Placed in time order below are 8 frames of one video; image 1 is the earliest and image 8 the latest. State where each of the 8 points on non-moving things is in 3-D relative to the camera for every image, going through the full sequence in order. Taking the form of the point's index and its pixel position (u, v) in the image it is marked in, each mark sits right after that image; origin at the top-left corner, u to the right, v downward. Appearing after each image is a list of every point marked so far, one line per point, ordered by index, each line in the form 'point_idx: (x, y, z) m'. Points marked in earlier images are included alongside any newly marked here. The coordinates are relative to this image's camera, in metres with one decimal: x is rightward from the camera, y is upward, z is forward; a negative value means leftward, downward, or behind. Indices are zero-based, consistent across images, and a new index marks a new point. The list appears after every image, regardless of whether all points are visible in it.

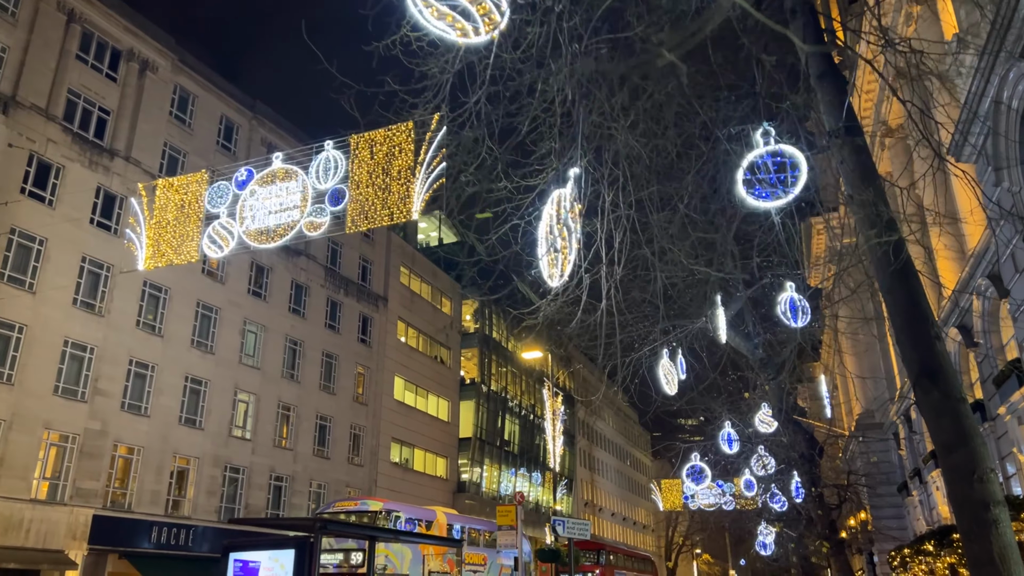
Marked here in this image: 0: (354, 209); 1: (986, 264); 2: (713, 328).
0: (-3.9, +2.0, +19.4) m
1: (+10.8, +0.5, +17.9) m
2: (+4.4, -0.9, +17.6) m
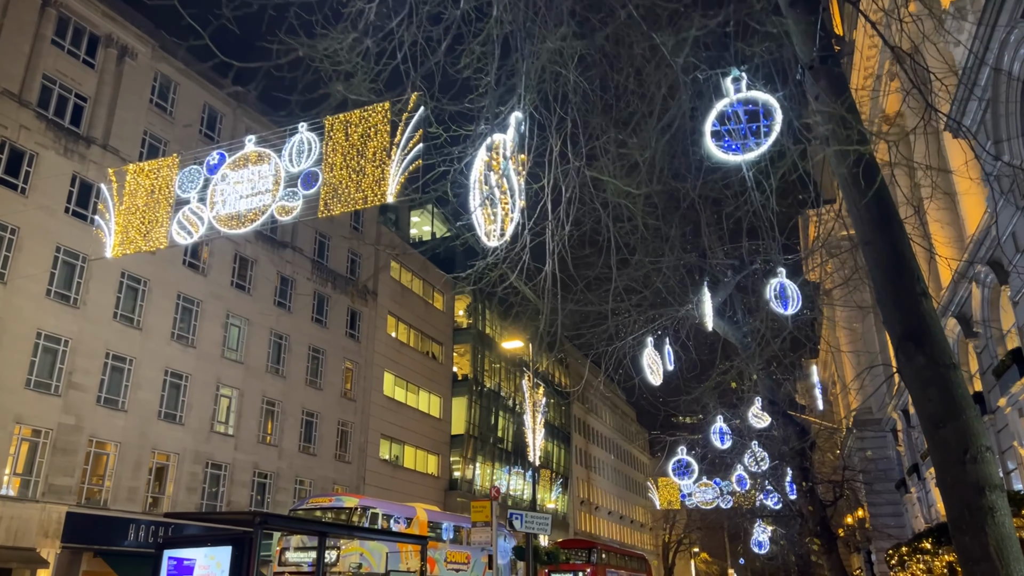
0: (-4.4, +2.3, +18.7) m
1: (+10.4, +0.8, +17.2) m
2: (+4.0, -0.6, +16.8) m
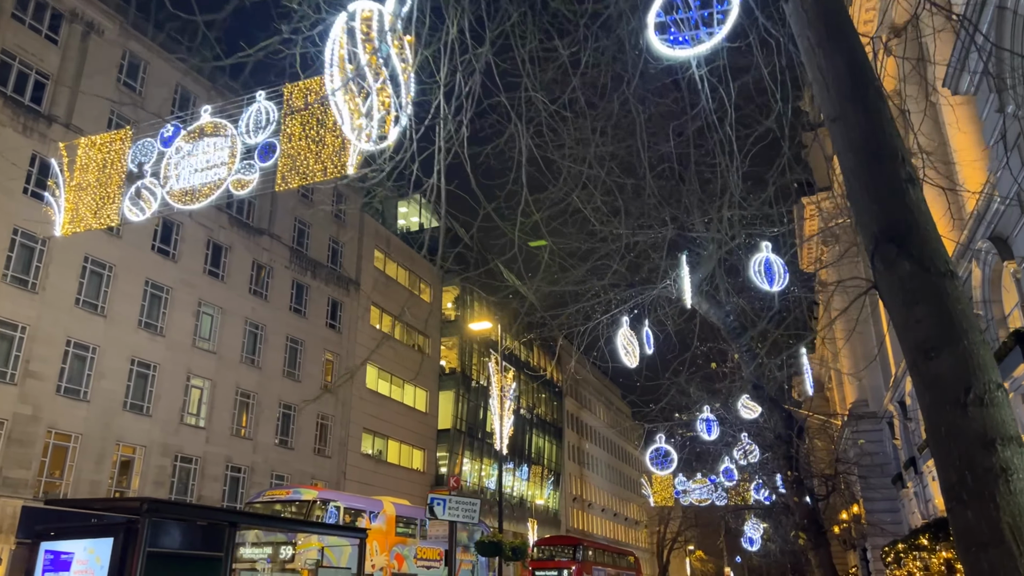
0: (-5.1, +2.8, +17.5) m
1: (+9.7, +1.3, +16.0) m
2: (+3.3, -0.1, +15.7) m
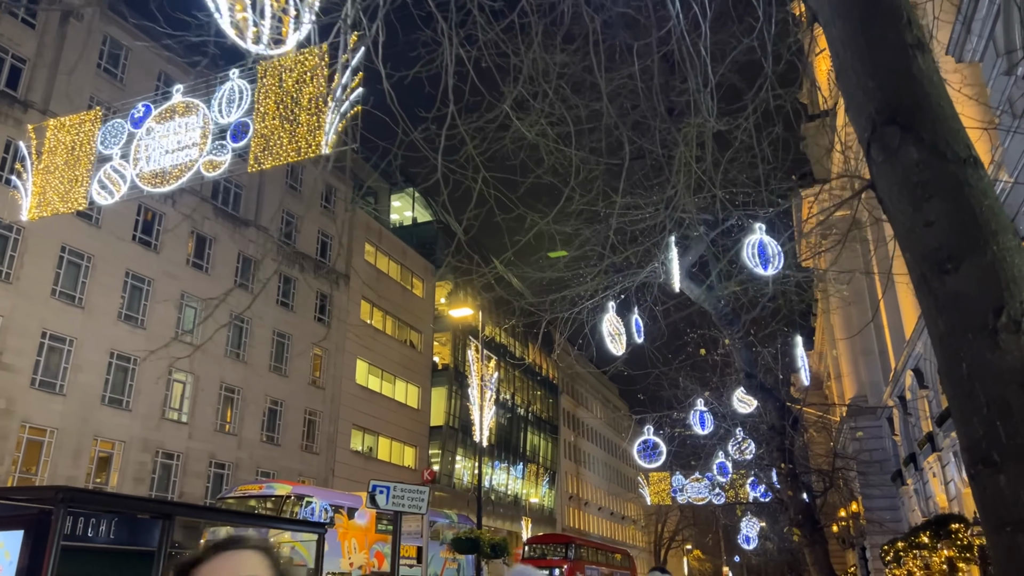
0: (-5.4, +3.1, +16.8) m
1: (+9.3, +1.6, +15.3) m
2: (+2.9, +0.2, +14.9) m
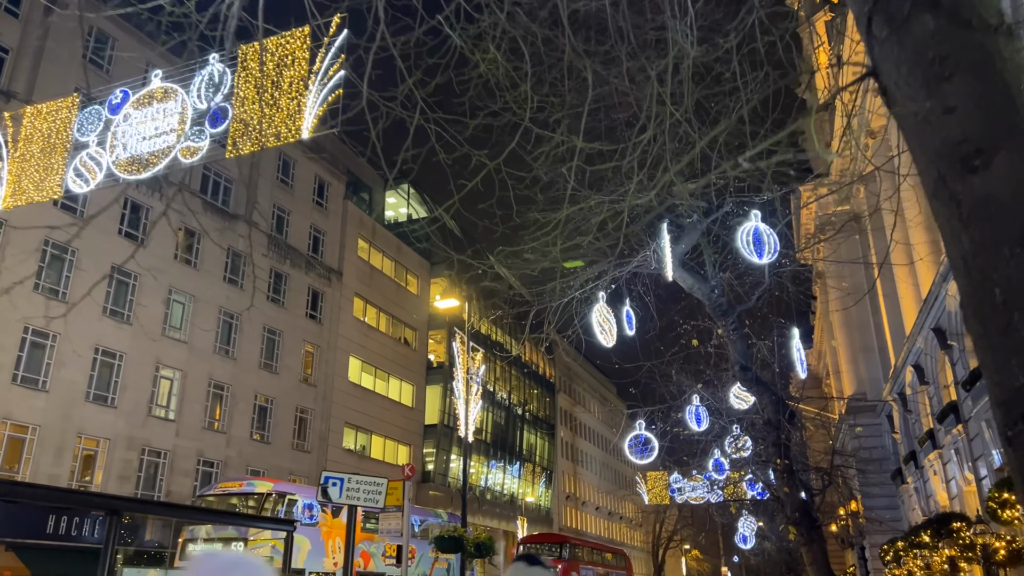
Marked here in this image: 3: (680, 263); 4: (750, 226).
0: (-5.7, +3.3, +16.2) m
1: (+9.1, +1.8, +14.7) m
2: (+2.7, +0.4, +14.4) m
3: (+3.1, +0.5, +14.3) m
4: (+4.3, +1.1, +14.0) m
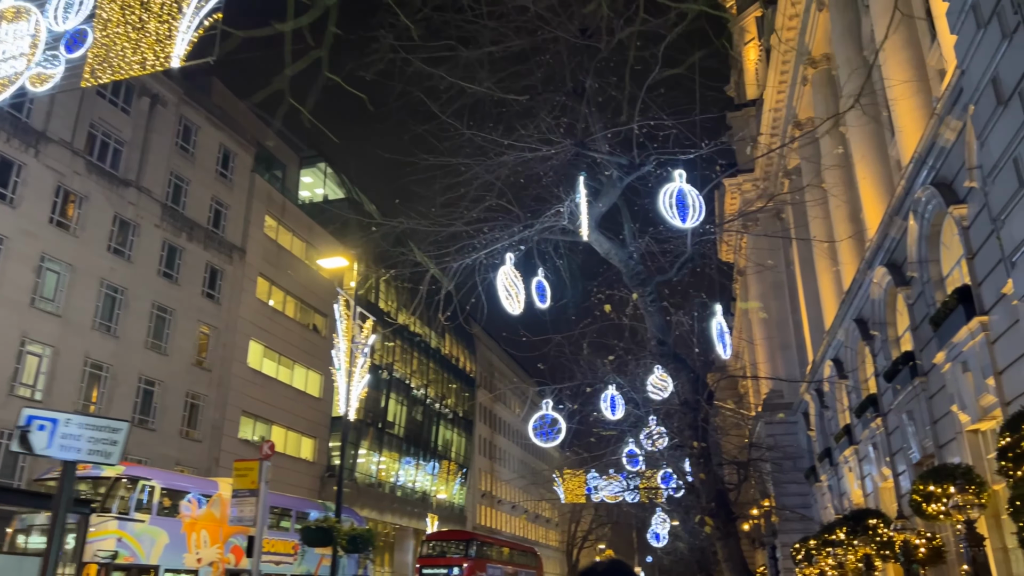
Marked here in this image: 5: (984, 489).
0: (-7.4, +4.2, +14.0) m
1: (+7.4, +2.2, +13.8) m
2: (+1.0, +1.0, +12.9) m
3: (+1.4, +1.0, +12.9) m
4: (+2.6, +1.6, +12.6) m
5: (+7.7, -3.3, +12.7) m
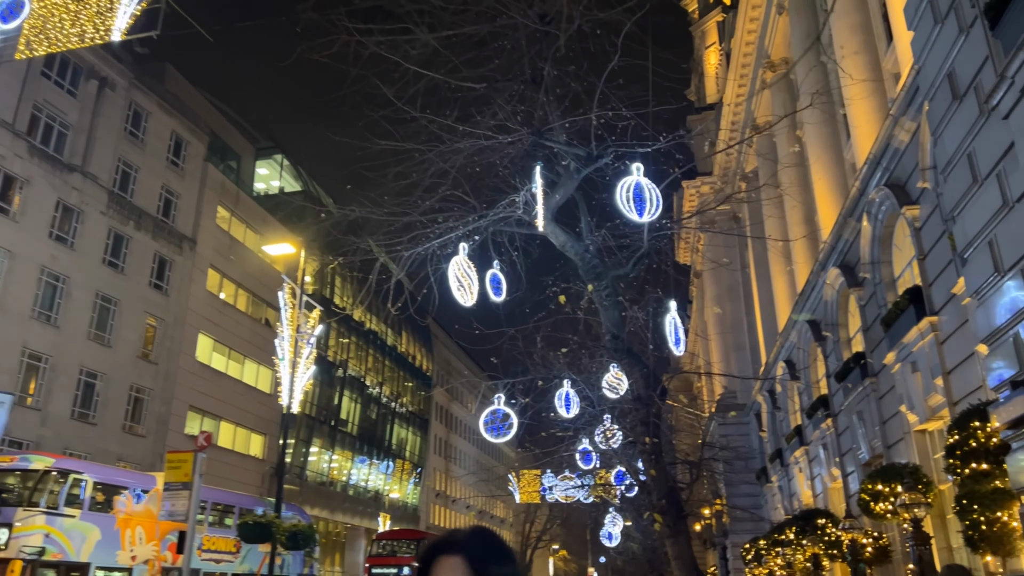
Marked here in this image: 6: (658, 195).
0: (-8.1, +4.5, +13.3) m
1: (+6.6, +2.2, +13.9) m
2: (+0.2, +1.1, +12.7) m
3: (+0.7, +1.1, +12.6) m
4: (+1.9, +1.7, +12.5) m
5: (+6.8, -3.3, +12.8) m
6: (+2.3, +1.5, +12.6) m
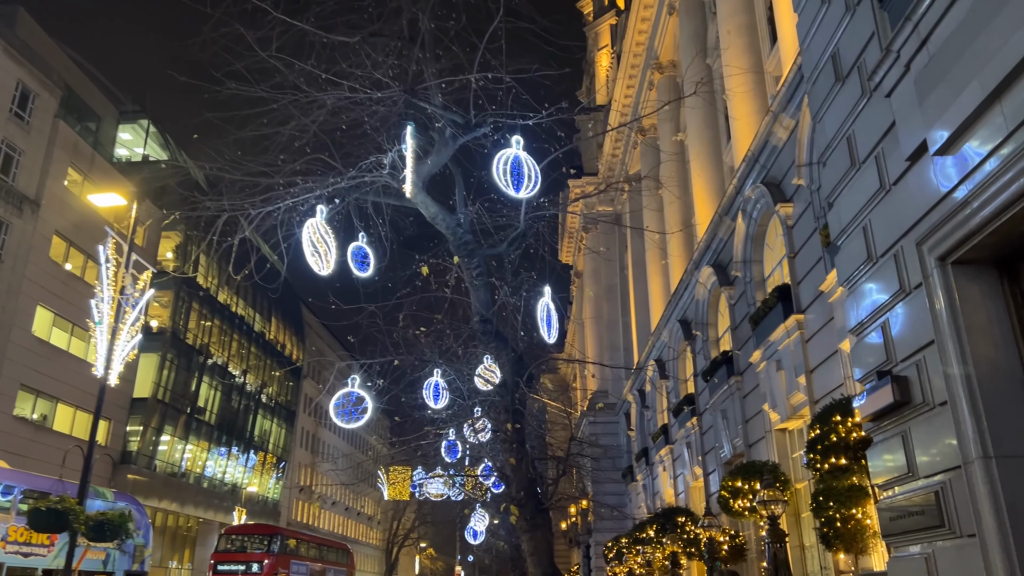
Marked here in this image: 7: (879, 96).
0: (-9.9, +5.3, +11.1) m
1: (+4.4, +2.2, +13.9) m
2: (-1.7, +1.5, +11.7) m
3: (-1.3, +1.5, +11.8) m
4: (0.0, +2.0, +11.8) m
5: (+4.5, -3.2, +12.8) m
6: (+0.4, +1.8, +11.9) m
7: (+3.4, +1.8, +7.2) m
